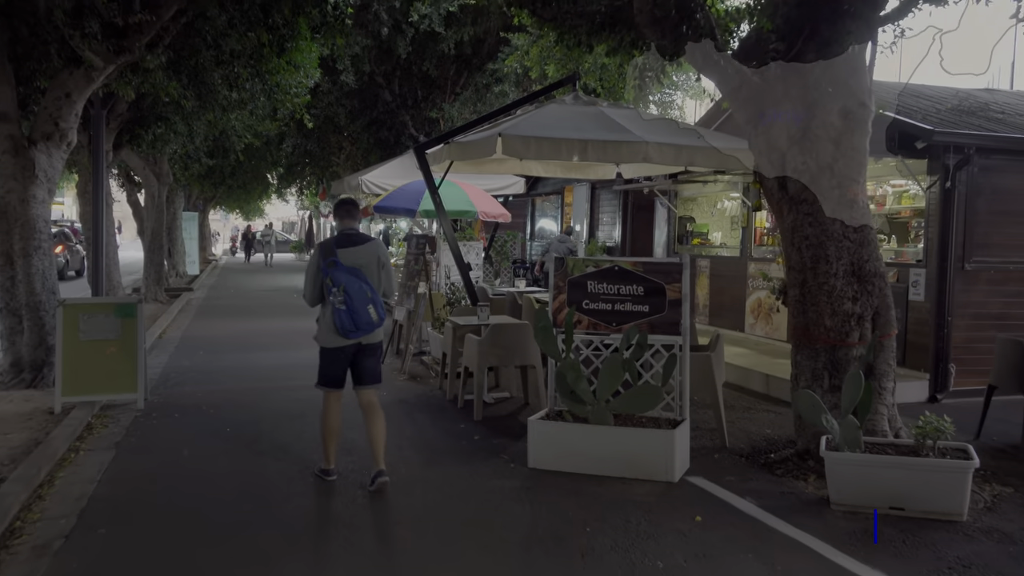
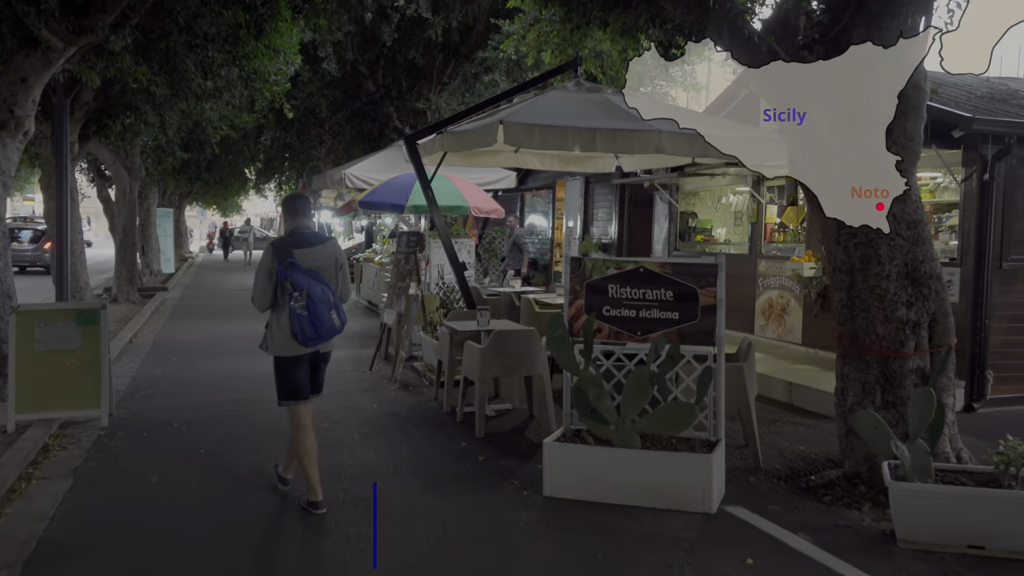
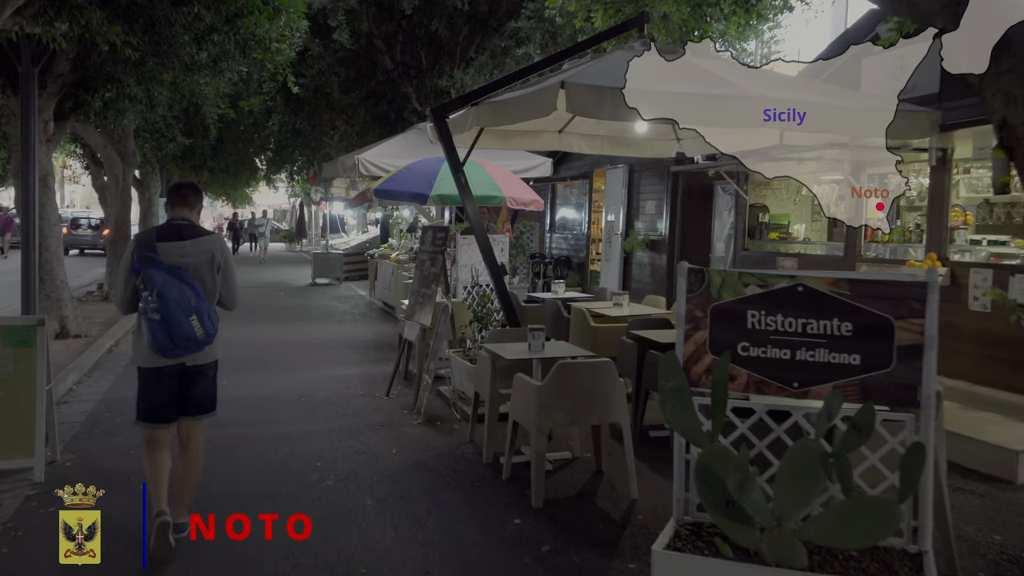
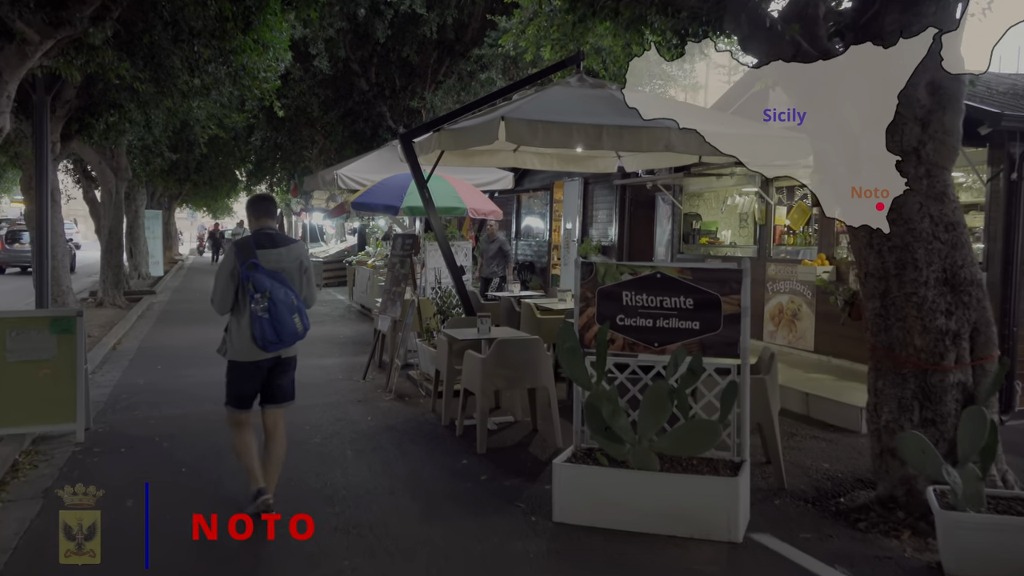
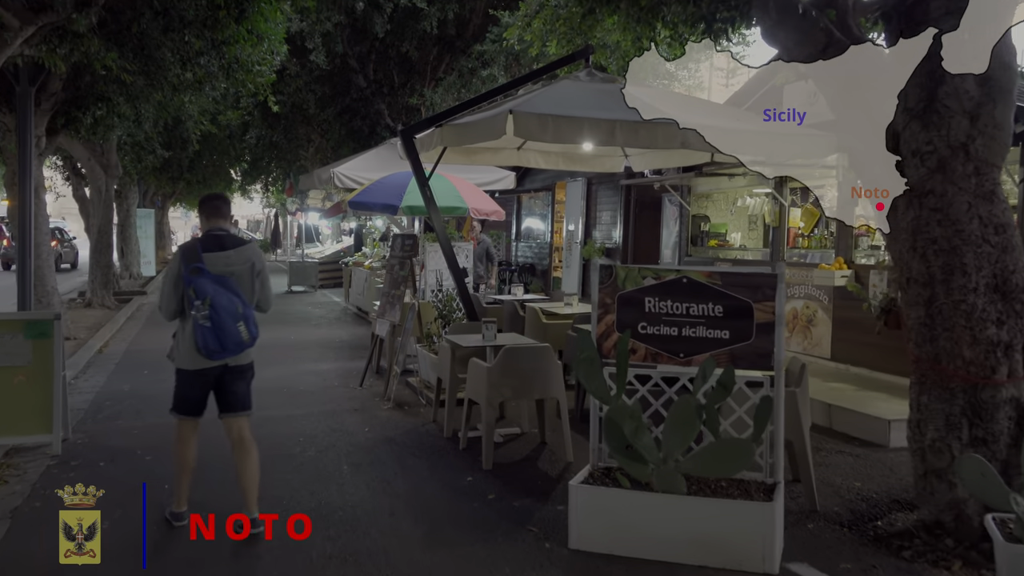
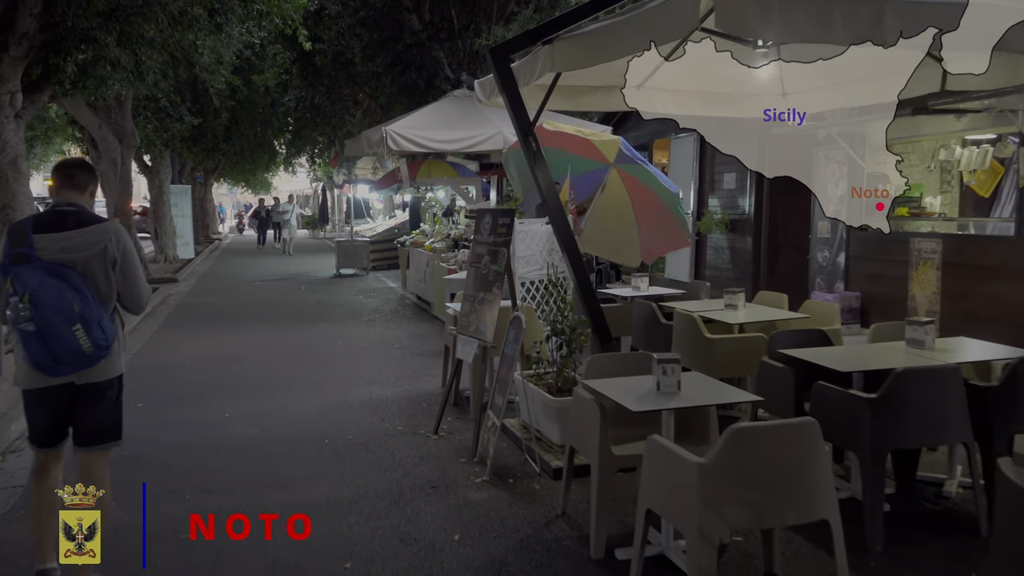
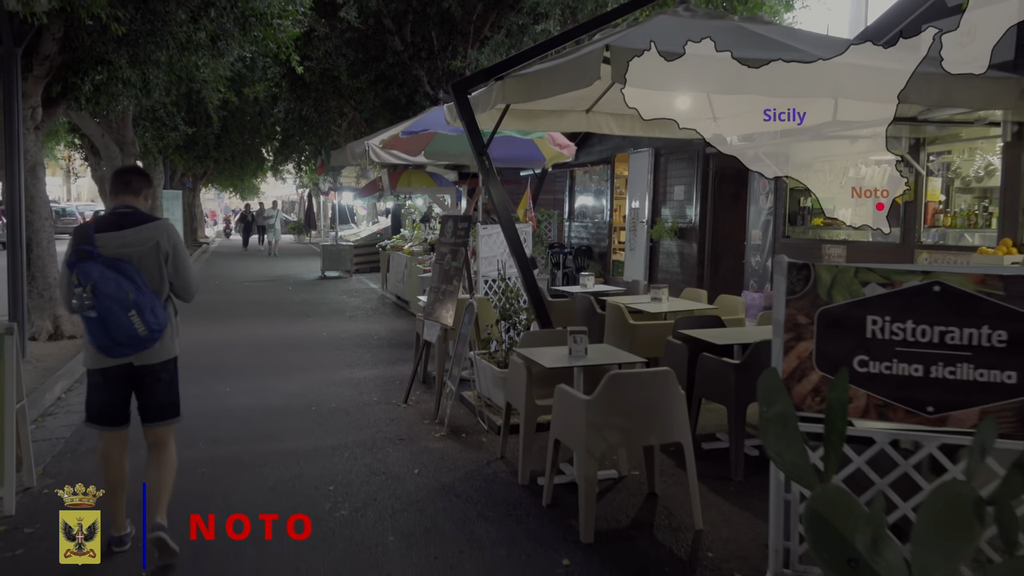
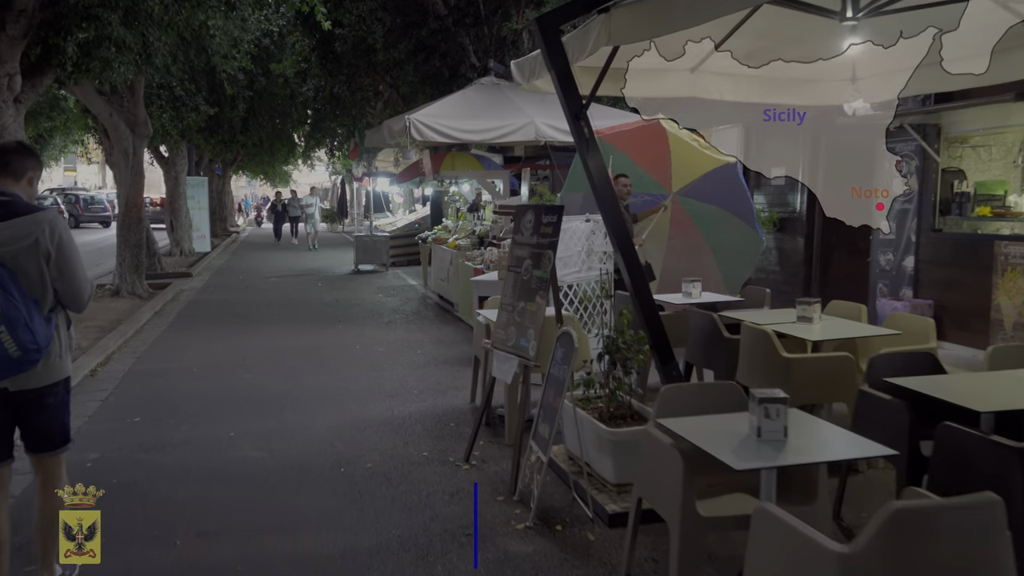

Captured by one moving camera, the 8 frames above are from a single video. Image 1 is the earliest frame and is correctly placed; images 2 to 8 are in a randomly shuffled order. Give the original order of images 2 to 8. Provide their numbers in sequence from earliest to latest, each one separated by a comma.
2, 4, 5, 3, 7, 6, 8
